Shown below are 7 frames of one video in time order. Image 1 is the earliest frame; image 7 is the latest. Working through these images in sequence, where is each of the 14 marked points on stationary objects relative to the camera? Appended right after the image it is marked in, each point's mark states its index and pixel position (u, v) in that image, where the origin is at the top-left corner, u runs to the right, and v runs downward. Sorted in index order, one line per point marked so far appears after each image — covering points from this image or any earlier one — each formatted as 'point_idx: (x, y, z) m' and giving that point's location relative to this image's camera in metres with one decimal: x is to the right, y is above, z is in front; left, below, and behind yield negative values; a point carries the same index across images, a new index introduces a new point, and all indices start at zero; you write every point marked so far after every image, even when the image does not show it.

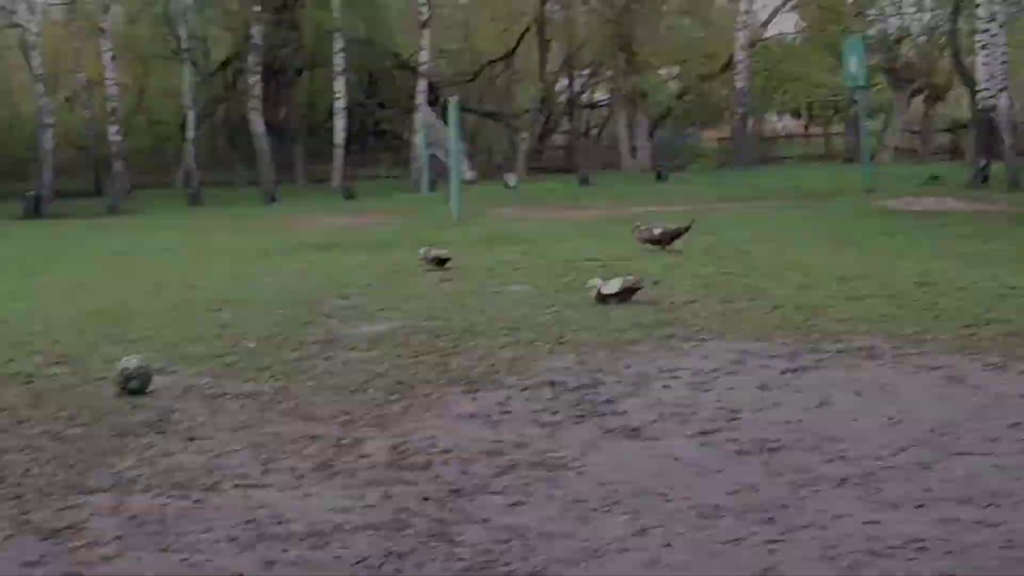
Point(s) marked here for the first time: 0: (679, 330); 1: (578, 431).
0: (+1.1, -0.2, +8.1) m
1: (+0.3, -0.7, +6.3) m
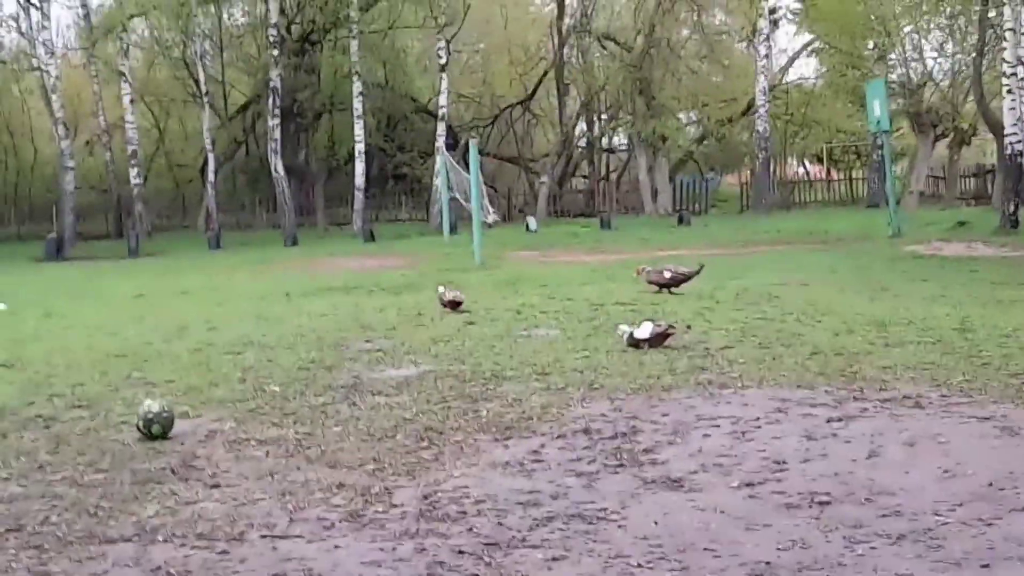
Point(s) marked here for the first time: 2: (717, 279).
0: (+1.3, -0.5, +7.8) m
1: (+0.5, -0.9, +6.0) m
2: (+2.5, +0.2, +14.8) m
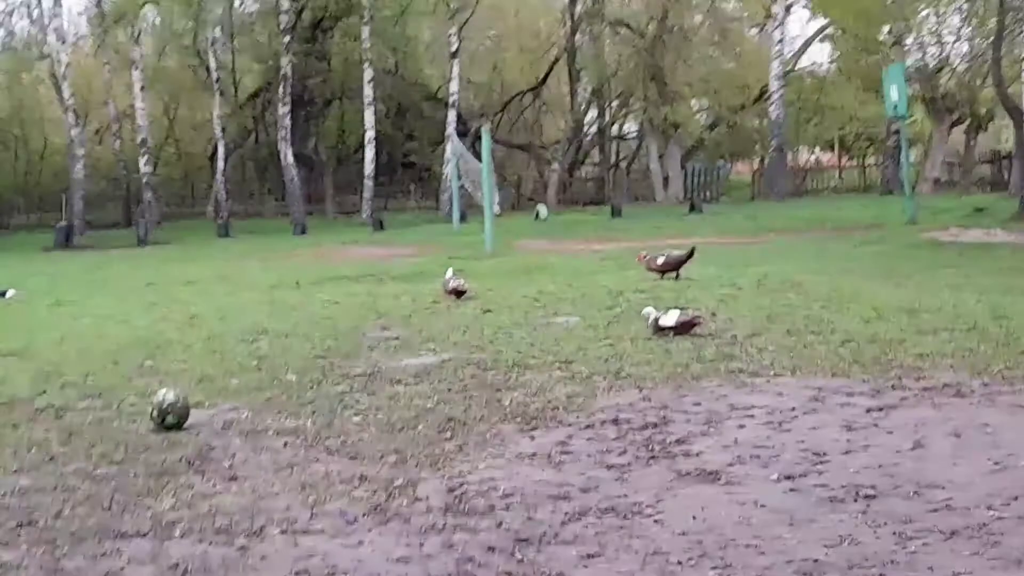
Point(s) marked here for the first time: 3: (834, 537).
0: (+1.5, -0.4, +7.6) m
1: (+0.7, -0.9, +5.8) m
2: (+2.7, +0.3, +14.5) m
3: (+1.3, -1.0, +4.9) m
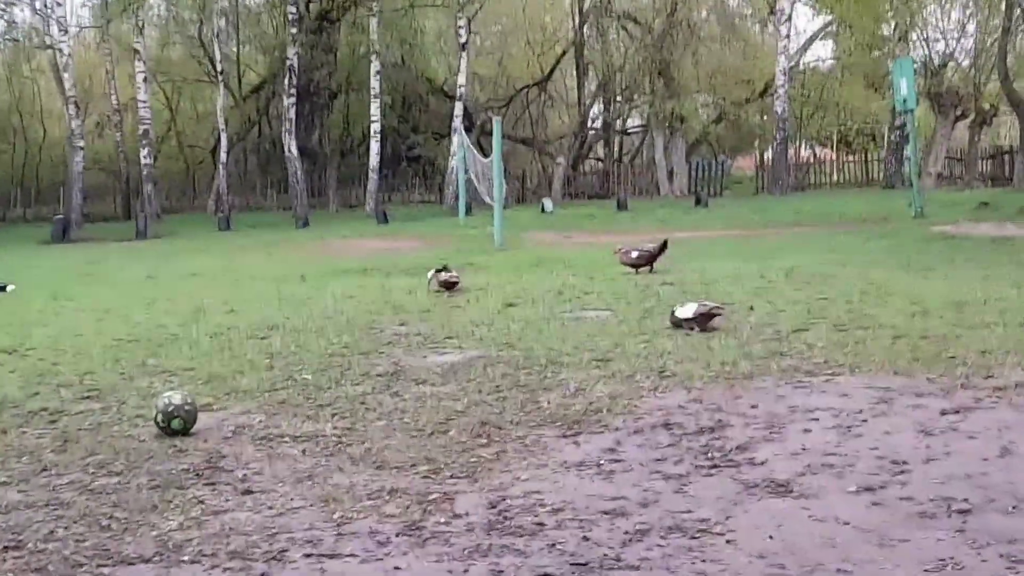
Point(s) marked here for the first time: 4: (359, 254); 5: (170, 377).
0: (+1.6, -0.4, +7.0) m
1: (+0.9, -0.8, +5.2) m
2: (+2.9, +0.4, +13.9) m
3: (+1.5, -1.0, +4.3) m
4: (-2.4, +0.5, +19.3) m
5: (-2.2, -0.6, +7.9) m
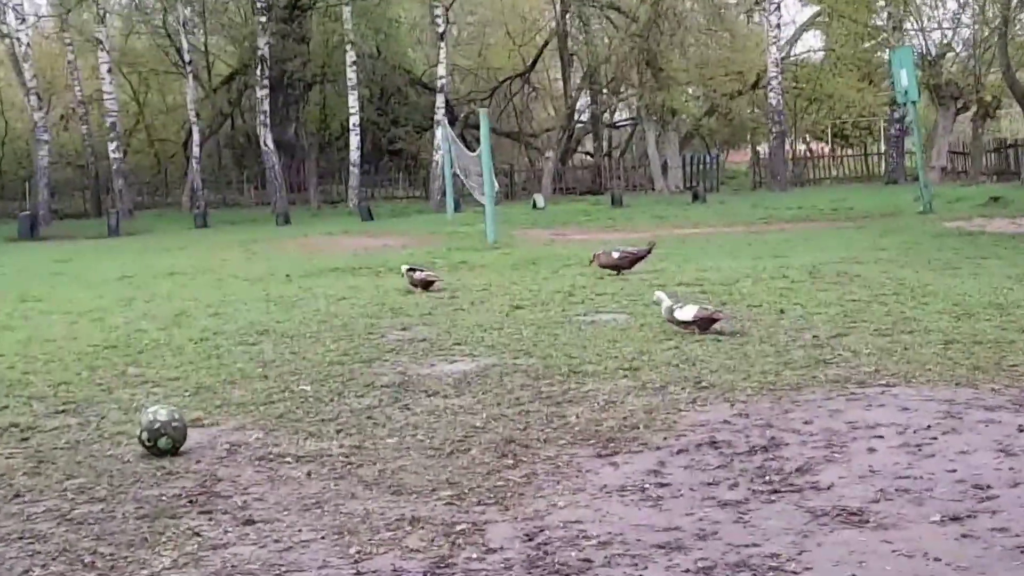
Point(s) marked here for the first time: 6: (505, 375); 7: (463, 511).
0: (+1.8, -0.4, +6.4) m
1: (+1.0, -0.9, +4.6) m
2: (+2.8, +0.4, +13.4) m
3: (+1.7, -1.0, +3.8) m
4: (-2.6, +0.5, +18.7) m
5: (-2.1, -0.6, +7.3) m
6: (0.0, -0.5, +6.9) m
7: (-0.2, -0.9, +5.0) m
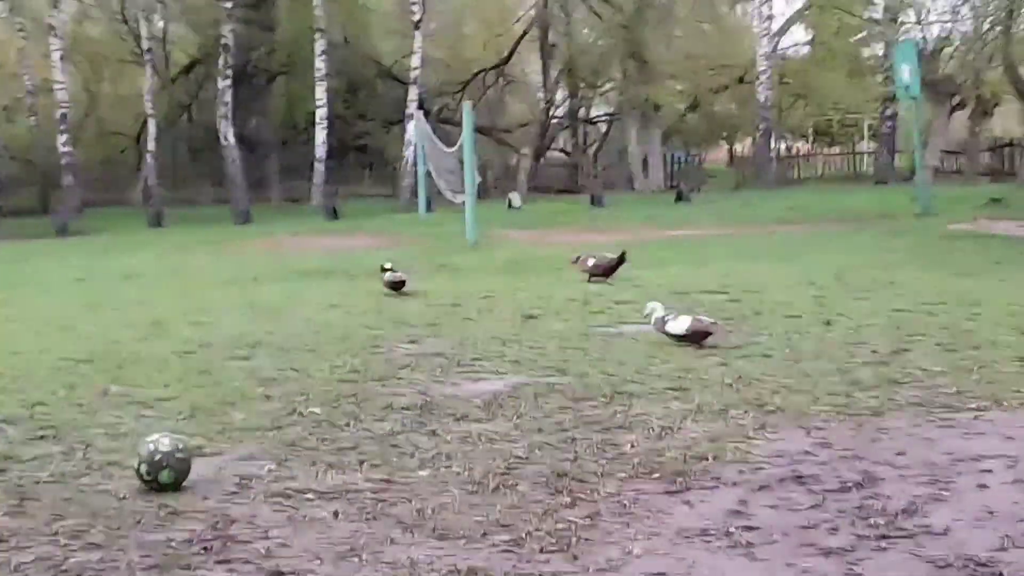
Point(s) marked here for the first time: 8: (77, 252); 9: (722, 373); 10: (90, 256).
0: (+1.9, -0.5, +5.8) m
1: (+1.3, -0.9, +4.0) m
2: (+2.8, +0.4, +12.8) m
3: (+1.9, -1.0, +3.2) m
4: (-2.9, +0.5, +17.9) m
5: (-2.0, -0.6, +6.5) m
6: (+0.1, -0.5, +6.2) m
7: (0.0, -0.9, +4.3) m
8: (-7.1, +0.6, +20.1) m
9: (+1.1, -0.4, +6.4) m
10: (-6.5, +0.5, +19.1) m
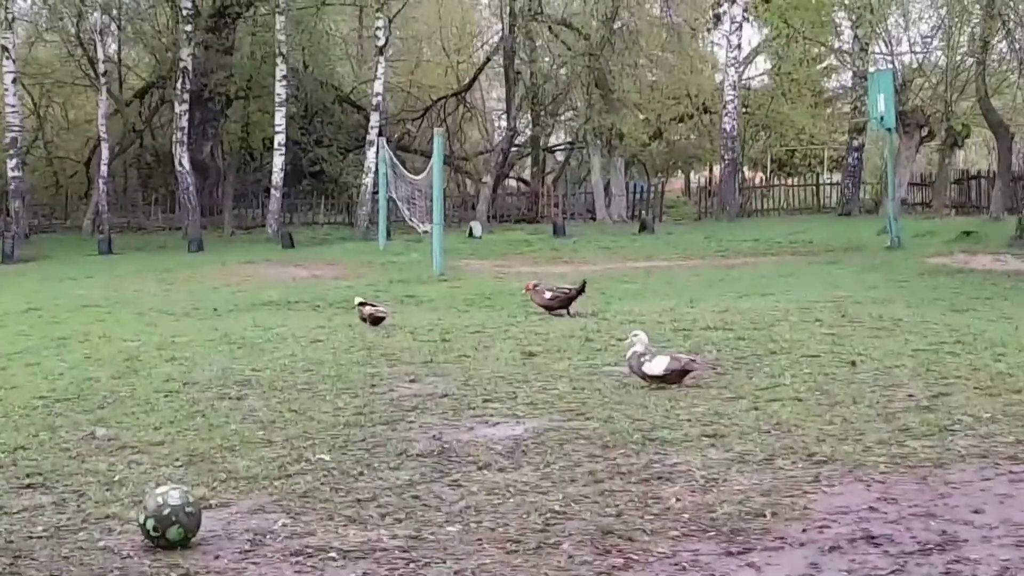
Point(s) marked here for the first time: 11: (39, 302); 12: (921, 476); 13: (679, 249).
0: (+2.1, -0.7, +5.5) m
1: (+1.5, -1.1, +3.7) m
2: (+2.6, 0.0, +12.6) m
3: (+2.2, -1.2, +2.8) m
4: (-3.3, +0.1, +17.4) m
5: (-1.9, -0.8, +6.0) m
6: (+0.2, -0.7, +5.8) m
7: (+0.2, -1.1, +3.9) m
8: (-7.6, +0.1, +19.3) m
9: (+1.2, -0.6, +6.0) m
10: (-7.0, +0.1, +18.3) m
11: (-5.8, -0.2, +15.2) m
12: (+1.7, -0.8, +5.0) m
13: (+2.6, +0.6, +19.9) m
